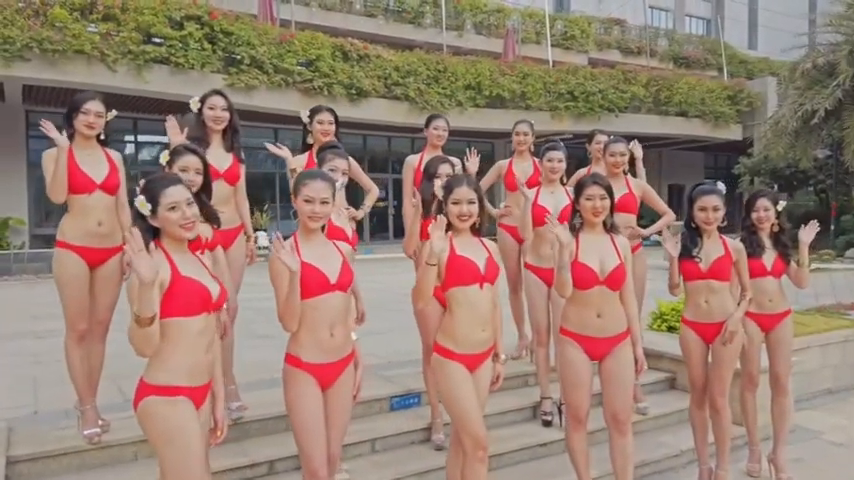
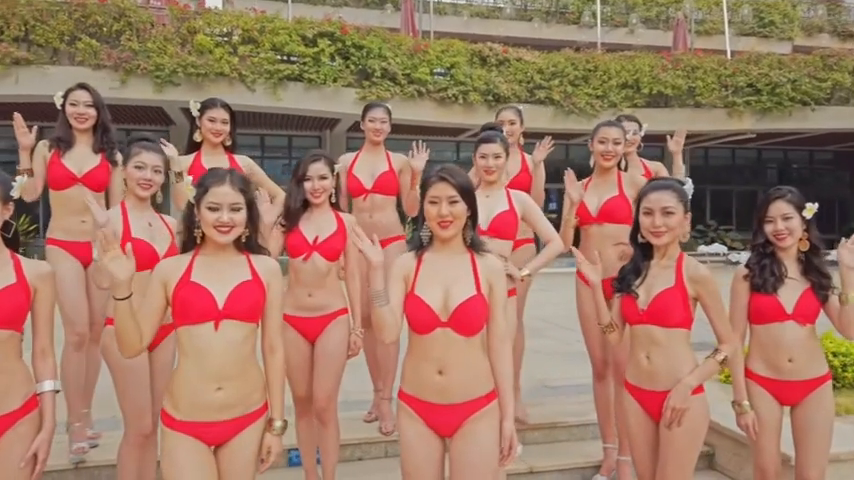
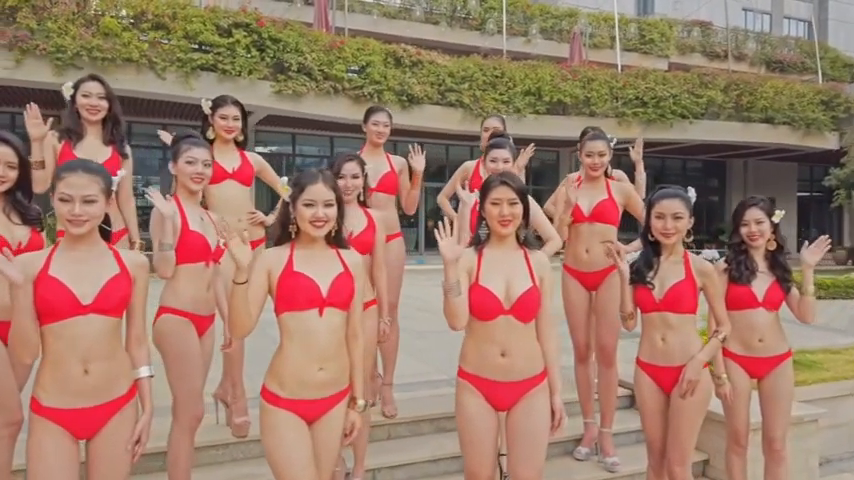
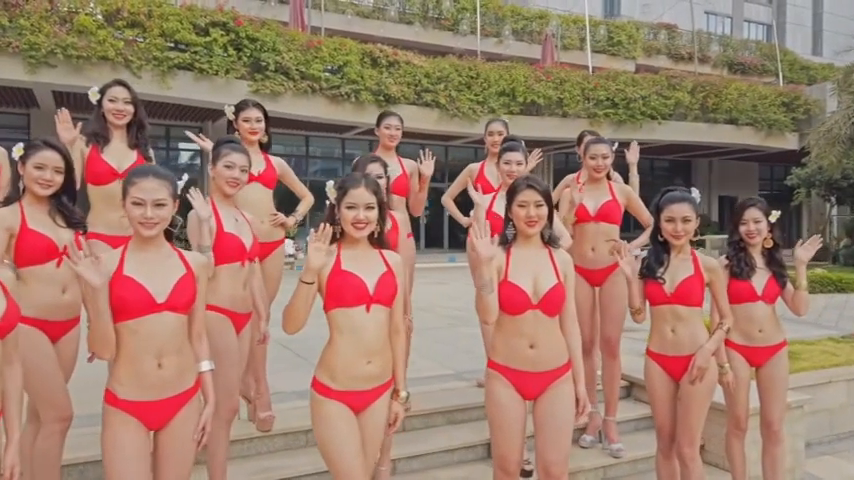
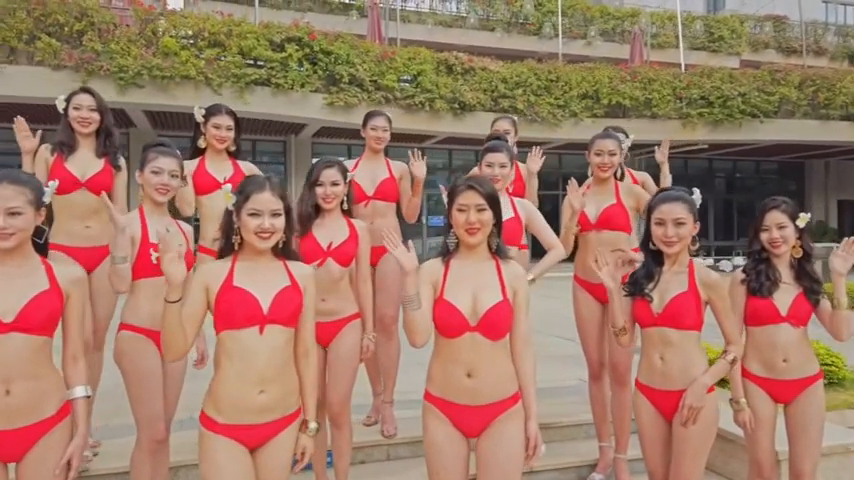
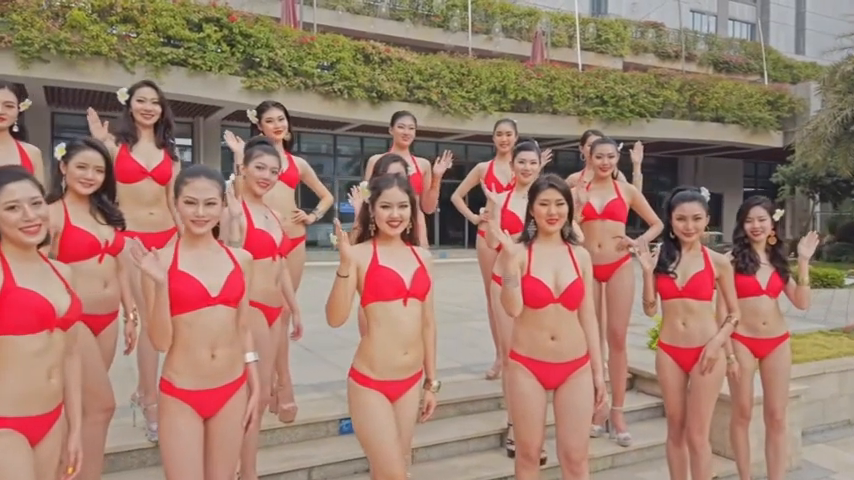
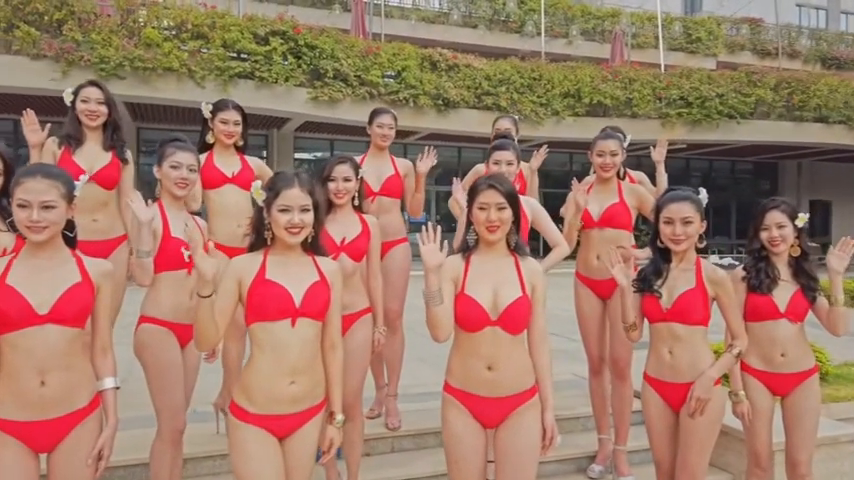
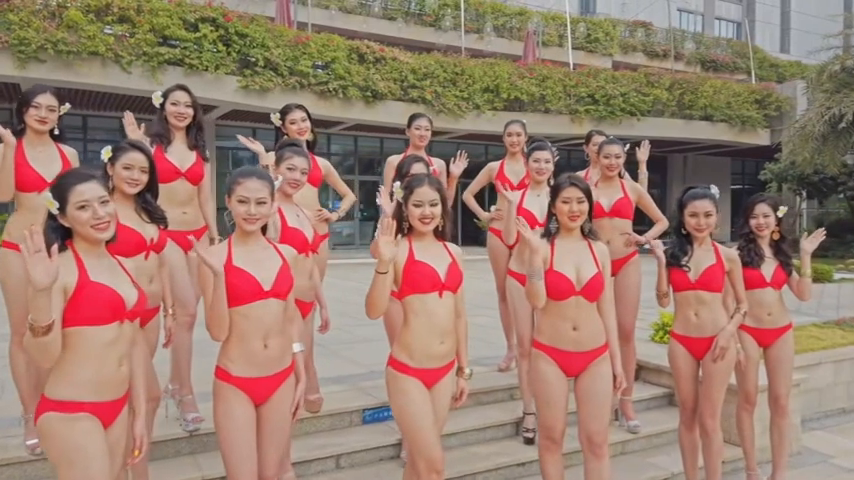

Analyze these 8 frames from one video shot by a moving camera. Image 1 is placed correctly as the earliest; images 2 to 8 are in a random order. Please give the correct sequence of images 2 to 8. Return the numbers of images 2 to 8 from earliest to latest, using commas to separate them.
8, 6, 4, 3, 7, 5, 2
